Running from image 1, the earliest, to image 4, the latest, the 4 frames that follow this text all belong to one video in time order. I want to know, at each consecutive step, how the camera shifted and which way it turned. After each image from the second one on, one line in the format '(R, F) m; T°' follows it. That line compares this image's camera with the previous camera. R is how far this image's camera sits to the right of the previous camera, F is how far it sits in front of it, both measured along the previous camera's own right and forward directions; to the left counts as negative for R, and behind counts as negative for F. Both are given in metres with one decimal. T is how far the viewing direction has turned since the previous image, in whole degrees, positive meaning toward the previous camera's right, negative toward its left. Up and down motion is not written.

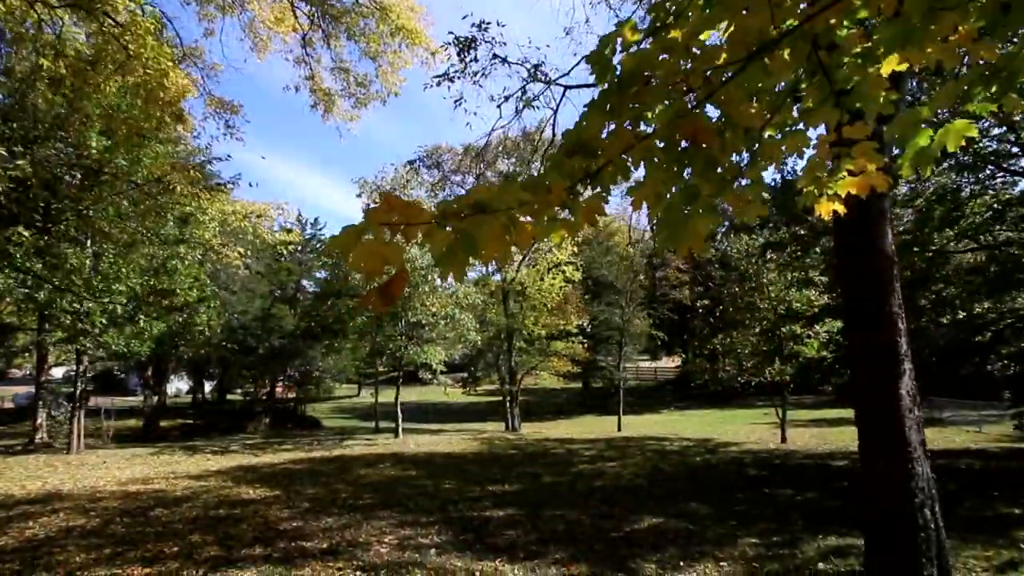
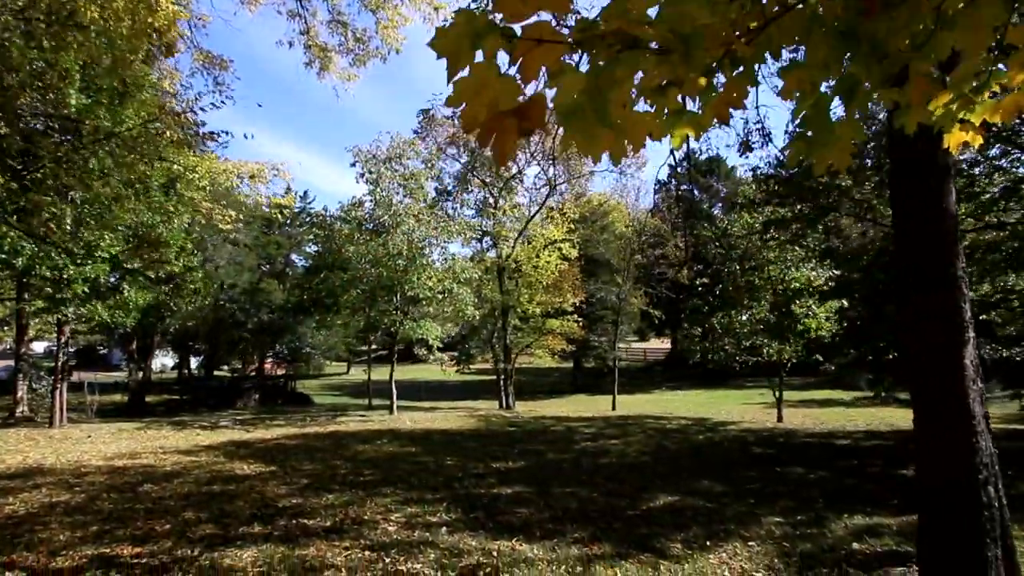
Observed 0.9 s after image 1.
(-0.3, +0.4) m; +1°
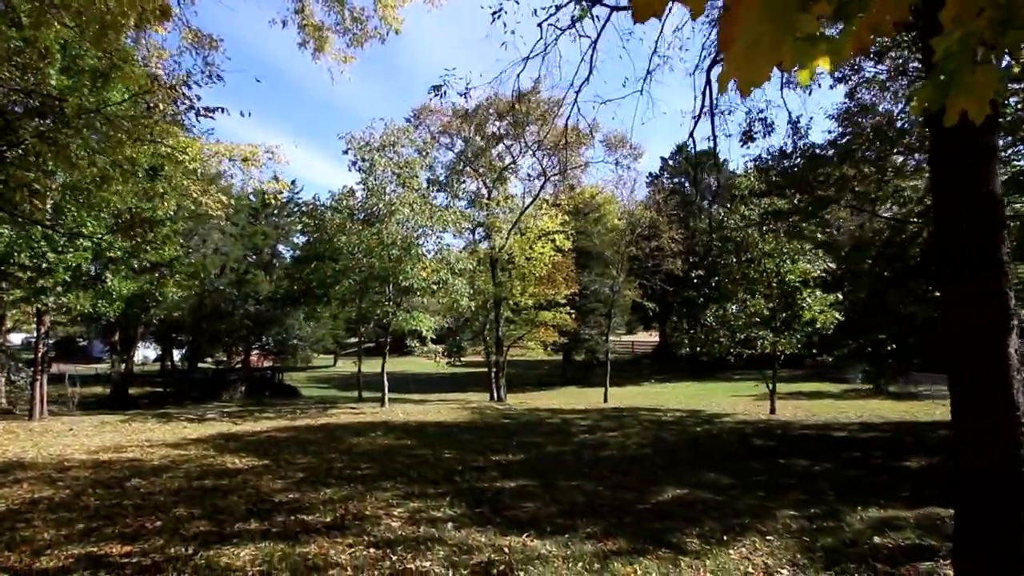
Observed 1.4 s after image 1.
(-0.2, +0.3) m; +1°
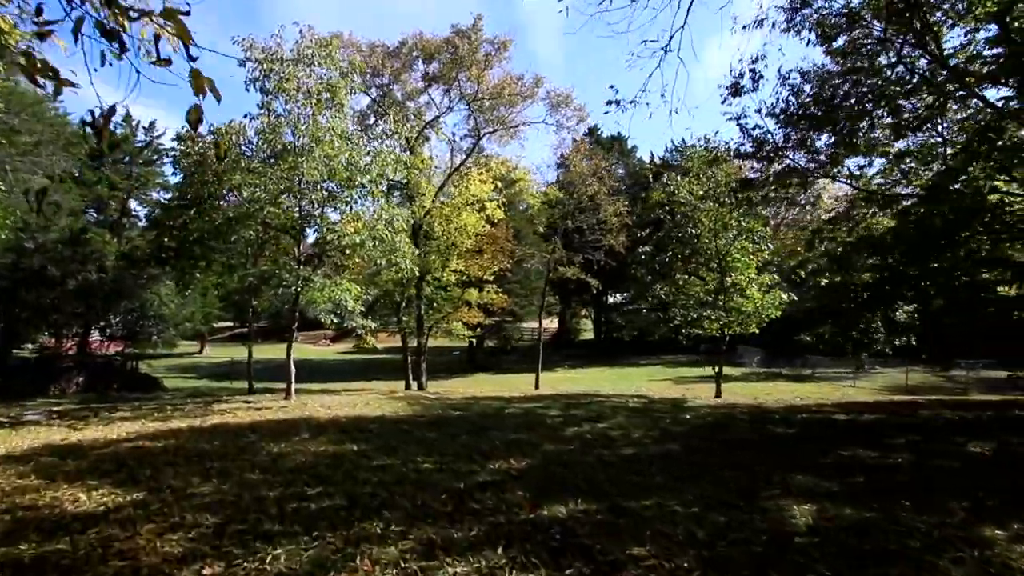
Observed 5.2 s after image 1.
(-1.2, +2.9) m; +11°
